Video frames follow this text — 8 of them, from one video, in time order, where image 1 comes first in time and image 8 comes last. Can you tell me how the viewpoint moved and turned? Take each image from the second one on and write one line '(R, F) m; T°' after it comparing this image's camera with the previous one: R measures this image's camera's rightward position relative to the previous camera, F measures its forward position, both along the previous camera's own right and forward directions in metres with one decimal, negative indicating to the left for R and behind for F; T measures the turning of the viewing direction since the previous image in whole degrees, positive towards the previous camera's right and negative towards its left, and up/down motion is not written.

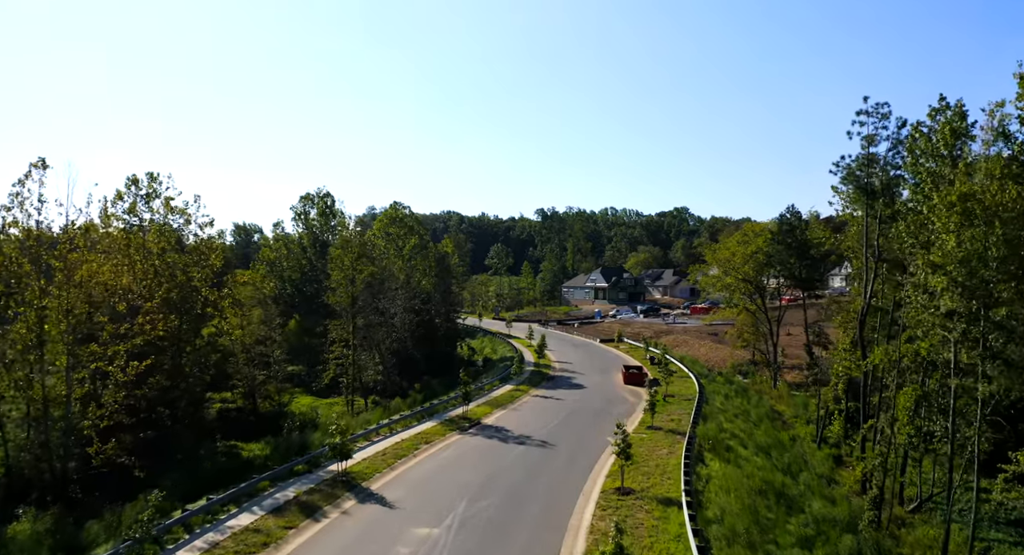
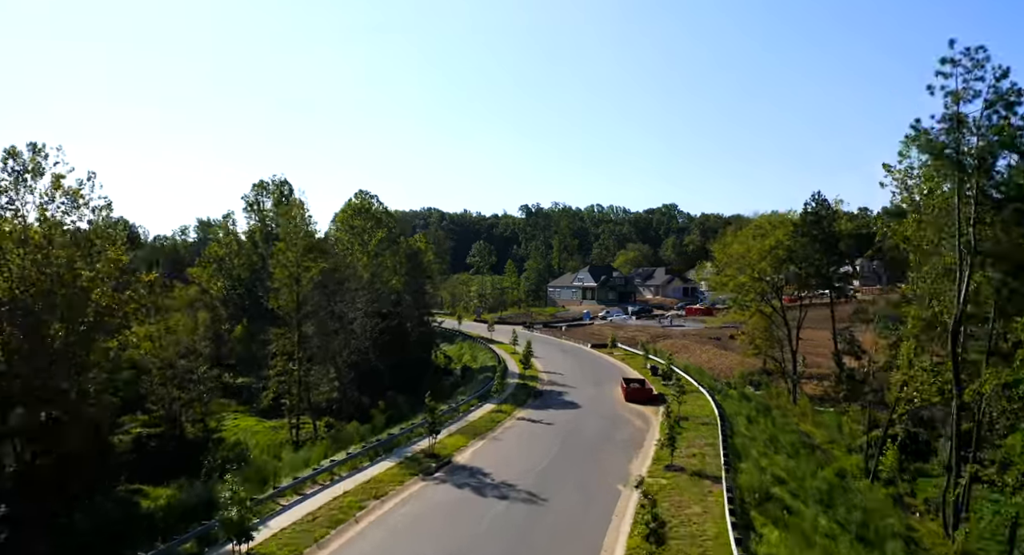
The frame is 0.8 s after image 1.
(+0.1, +6.6) m; +1°
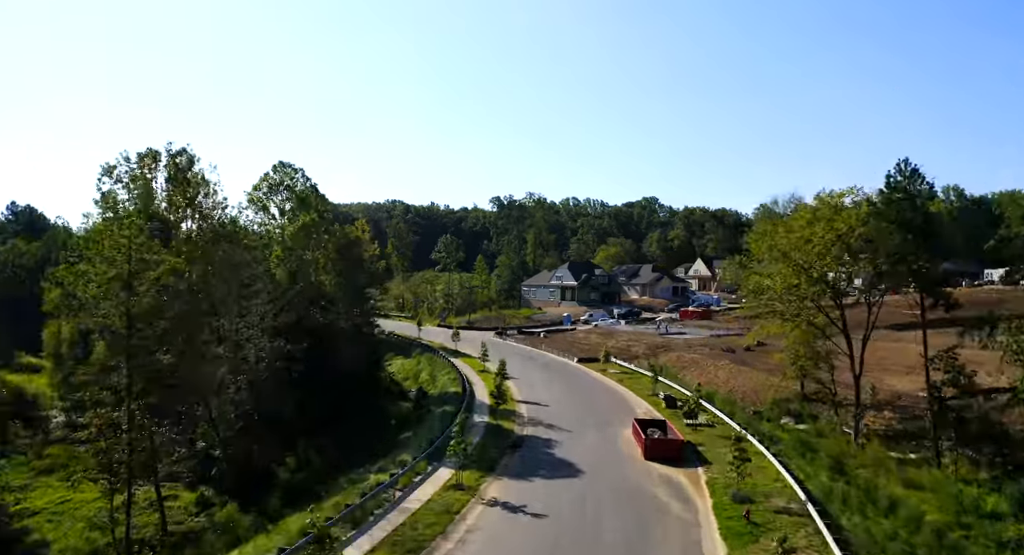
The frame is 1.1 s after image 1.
(+0.1, +11.5) m; +2°
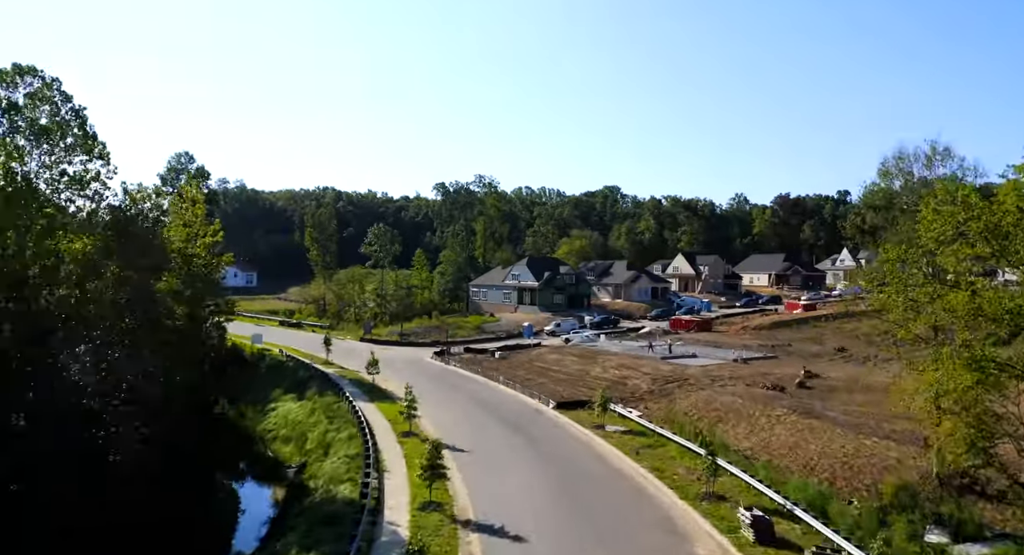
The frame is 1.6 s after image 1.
(+0.1, +17.0) m; +4°
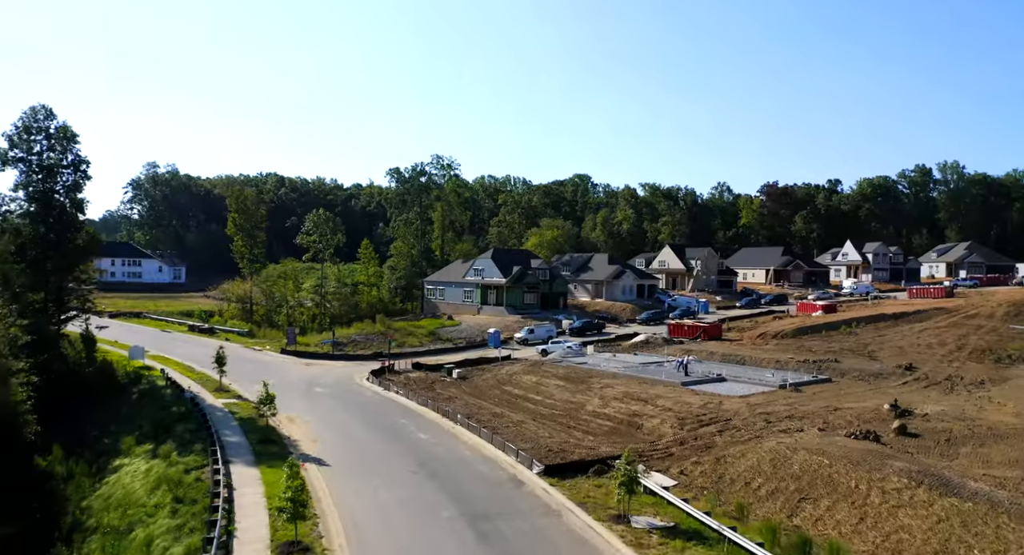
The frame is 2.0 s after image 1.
(-0.1, +11.7) m; +3°
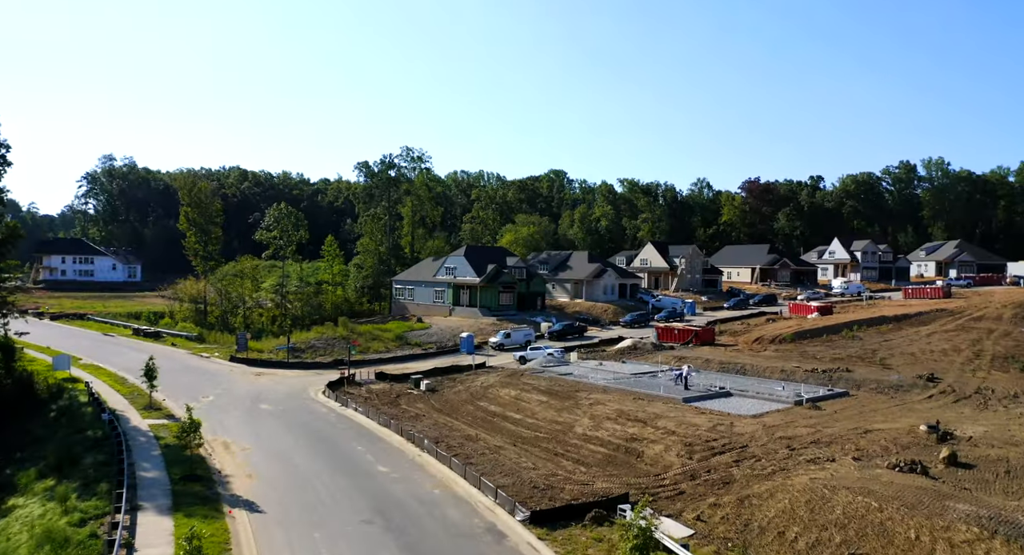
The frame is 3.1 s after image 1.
(-0.1, +4.1) m; +2°
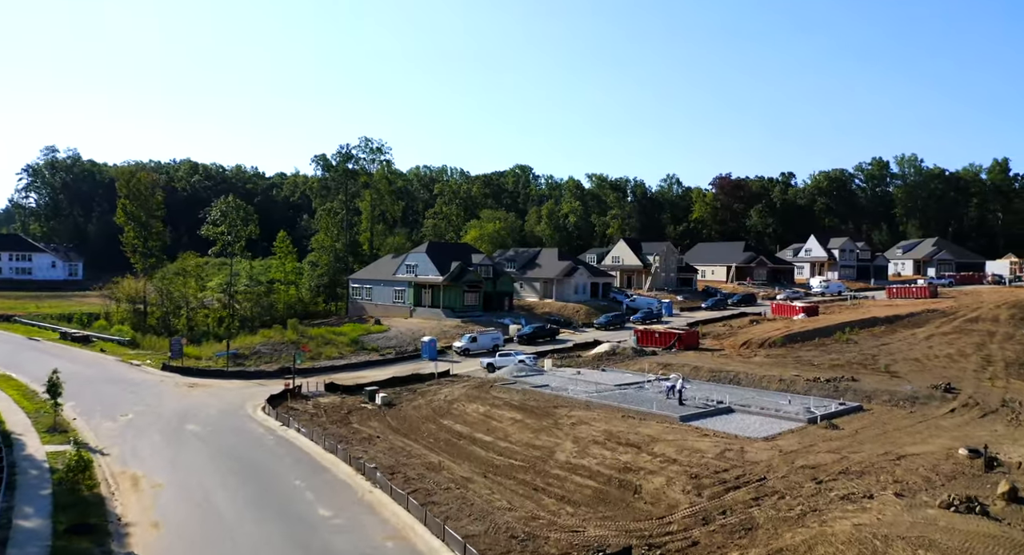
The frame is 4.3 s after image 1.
(-0.2, +3.9) m; +3°
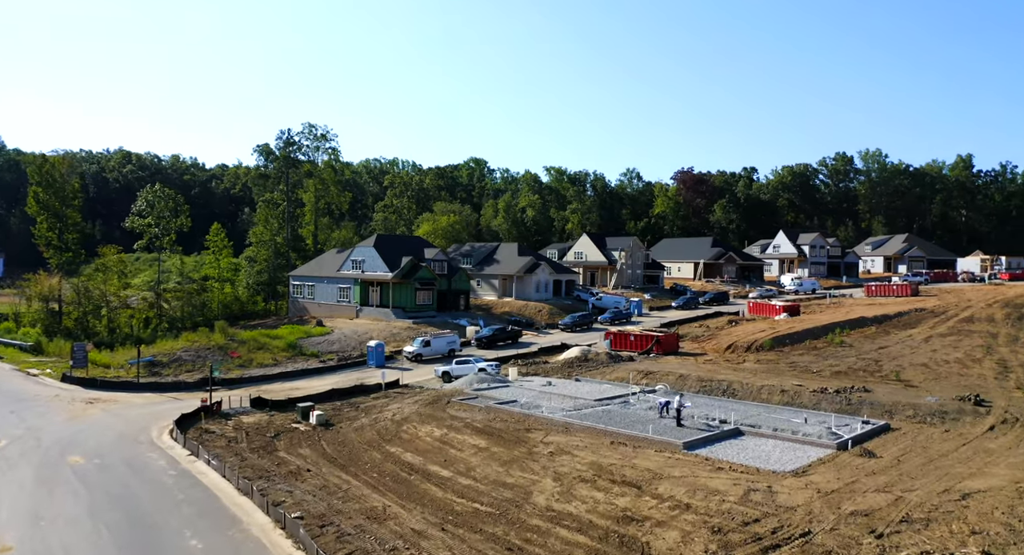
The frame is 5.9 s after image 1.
(-0.3, +4.5) m; +3°
